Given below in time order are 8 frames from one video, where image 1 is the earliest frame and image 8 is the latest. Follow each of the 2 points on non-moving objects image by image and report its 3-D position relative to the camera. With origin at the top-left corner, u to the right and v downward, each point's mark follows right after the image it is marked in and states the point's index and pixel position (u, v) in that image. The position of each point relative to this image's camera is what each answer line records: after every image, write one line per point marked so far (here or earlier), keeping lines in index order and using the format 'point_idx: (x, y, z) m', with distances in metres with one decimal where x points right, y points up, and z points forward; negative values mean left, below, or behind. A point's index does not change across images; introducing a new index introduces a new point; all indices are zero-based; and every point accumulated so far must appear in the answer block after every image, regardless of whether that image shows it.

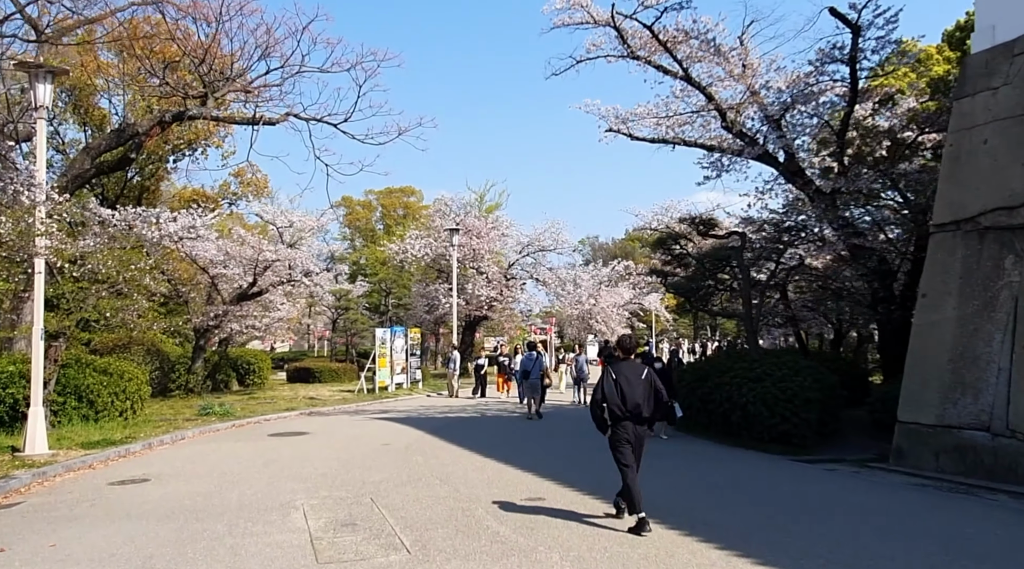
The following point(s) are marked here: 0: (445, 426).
0: (-1.4, -3.1, +18.8) m
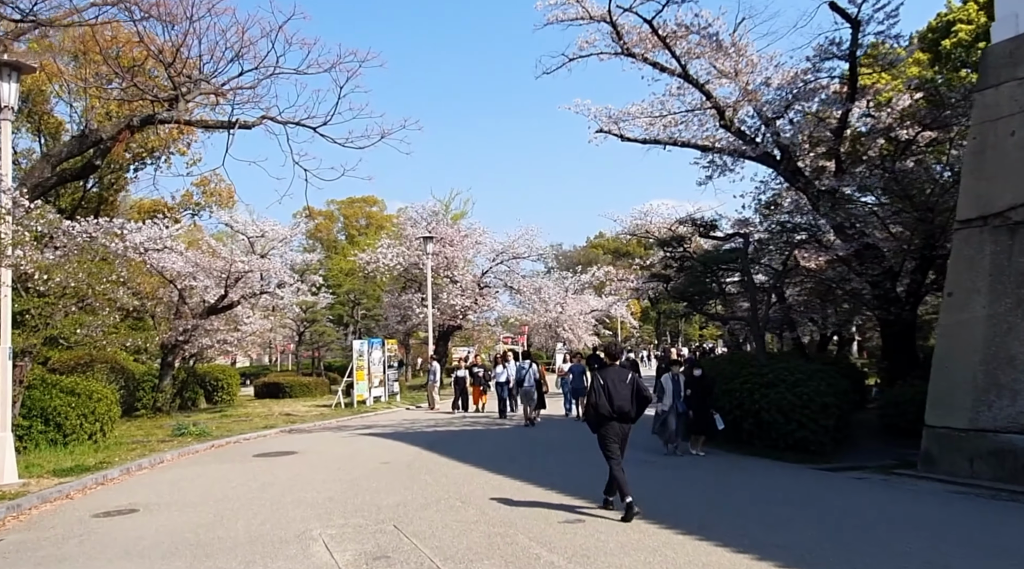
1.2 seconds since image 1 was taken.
0: (-1.5, -3.3, +17.9) m
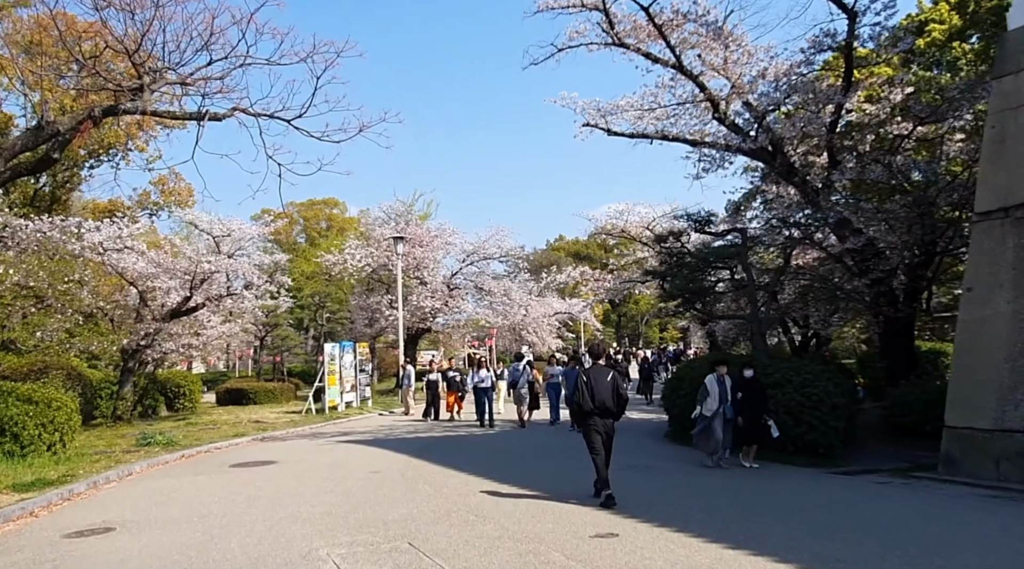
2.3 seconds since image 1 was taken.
0: (-1.7, -3.2, +17.1) m
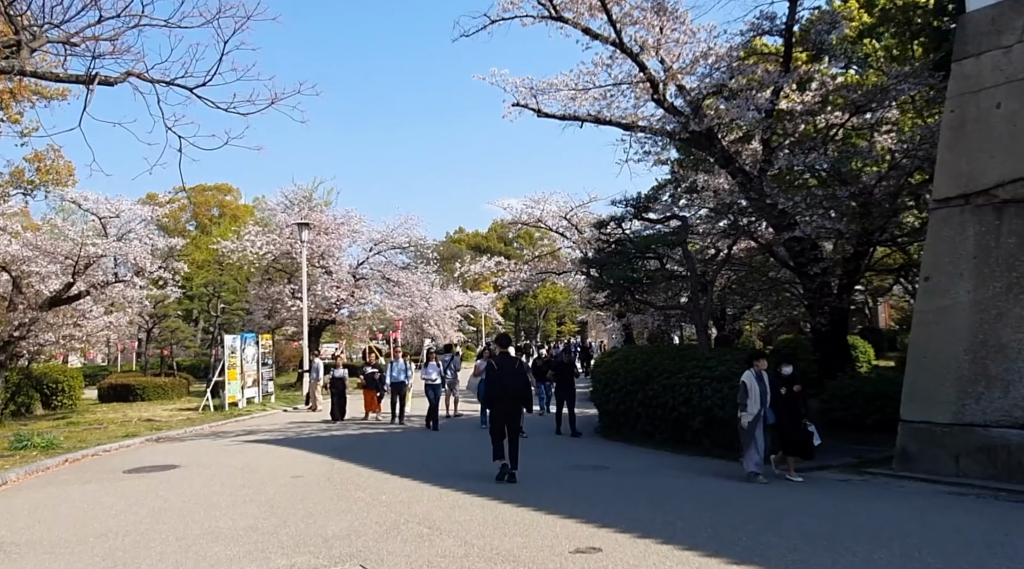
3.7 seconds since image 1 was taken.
0: (-3.1, -3.0, +15.8) m
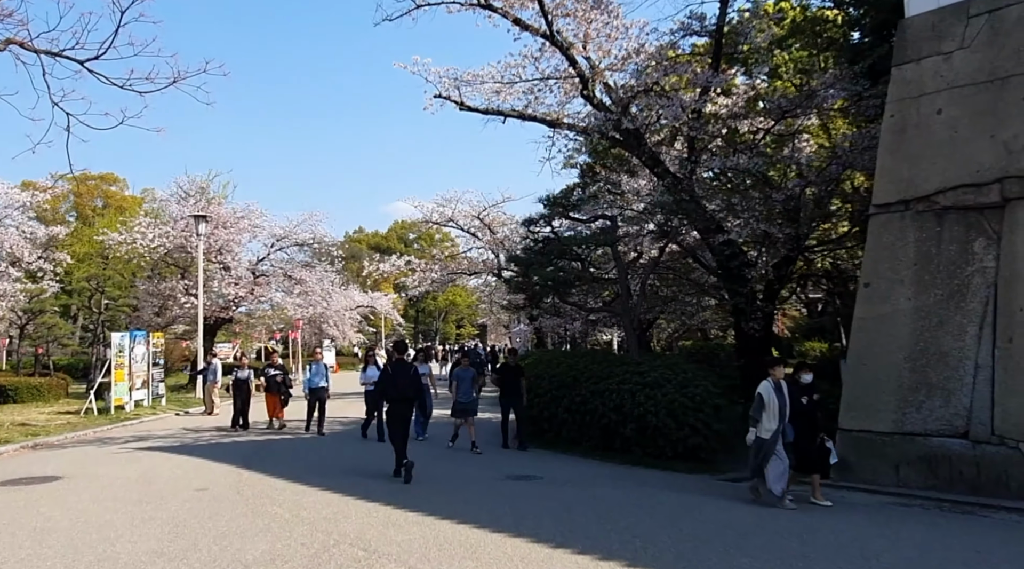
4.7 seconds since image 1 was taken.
0: (-4.4, -2.9, +14.5) m
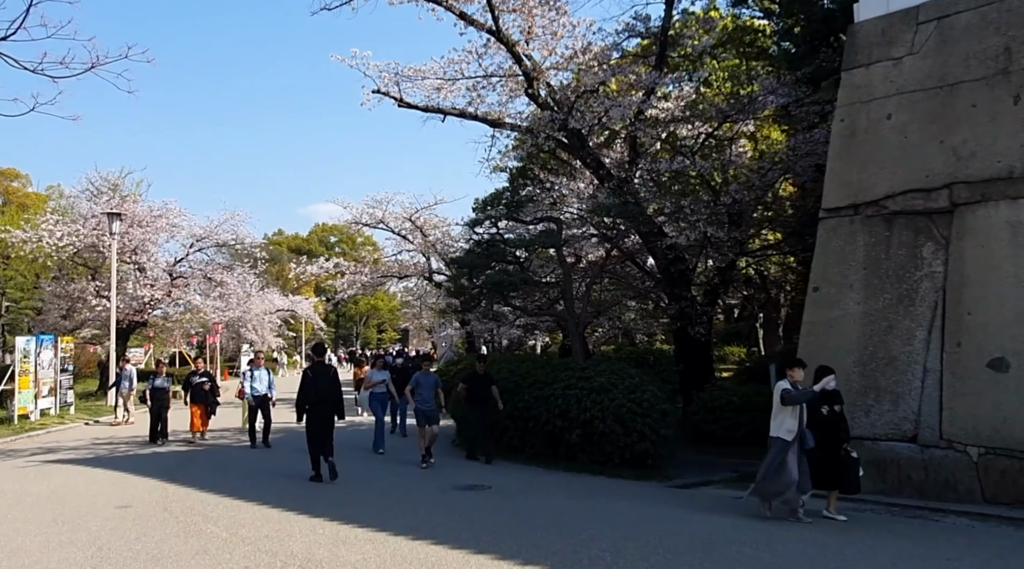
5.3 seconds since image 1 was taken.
0: (-5.4, -2.9, +13.6) m
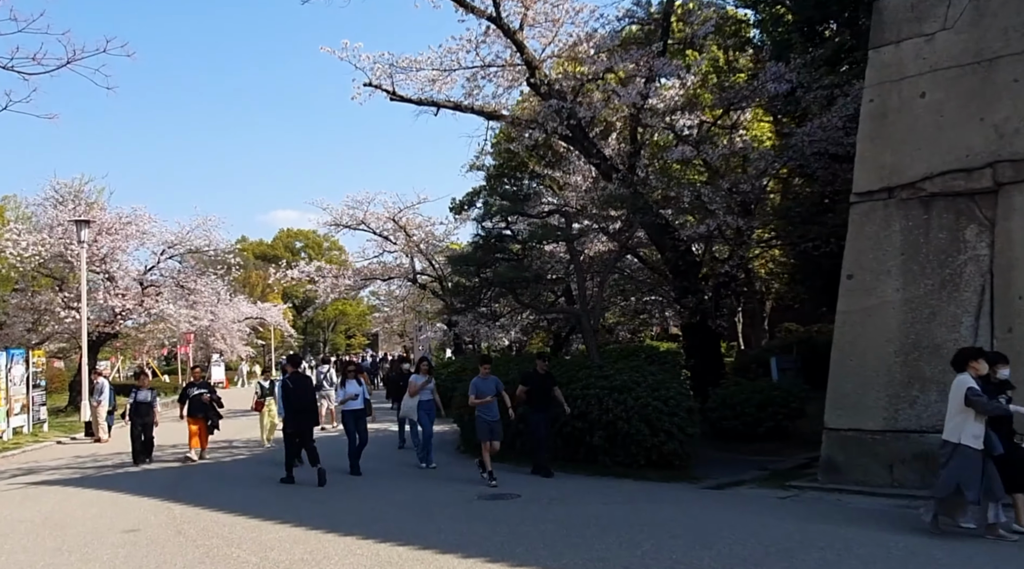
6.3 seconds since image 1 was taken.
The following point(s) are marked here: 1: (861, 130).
0: (-5.1, -3.0, +12.8) m
1: (+4.5, +2.0, +11.1) m
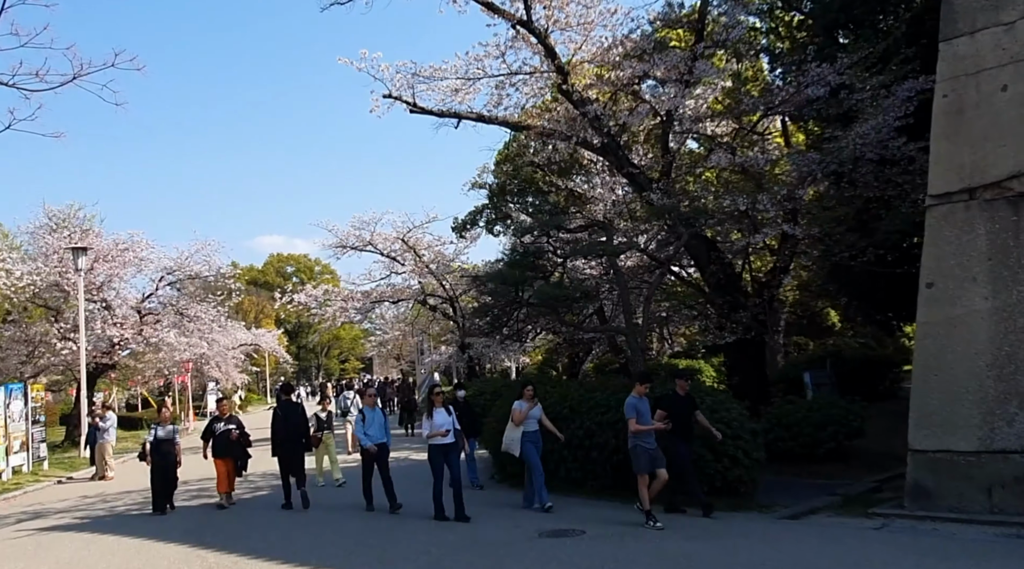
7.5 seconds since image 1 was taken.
0: (-4.4, -3.3, +11.8) m
1: (+5.1, +1.9, +10.4) m
